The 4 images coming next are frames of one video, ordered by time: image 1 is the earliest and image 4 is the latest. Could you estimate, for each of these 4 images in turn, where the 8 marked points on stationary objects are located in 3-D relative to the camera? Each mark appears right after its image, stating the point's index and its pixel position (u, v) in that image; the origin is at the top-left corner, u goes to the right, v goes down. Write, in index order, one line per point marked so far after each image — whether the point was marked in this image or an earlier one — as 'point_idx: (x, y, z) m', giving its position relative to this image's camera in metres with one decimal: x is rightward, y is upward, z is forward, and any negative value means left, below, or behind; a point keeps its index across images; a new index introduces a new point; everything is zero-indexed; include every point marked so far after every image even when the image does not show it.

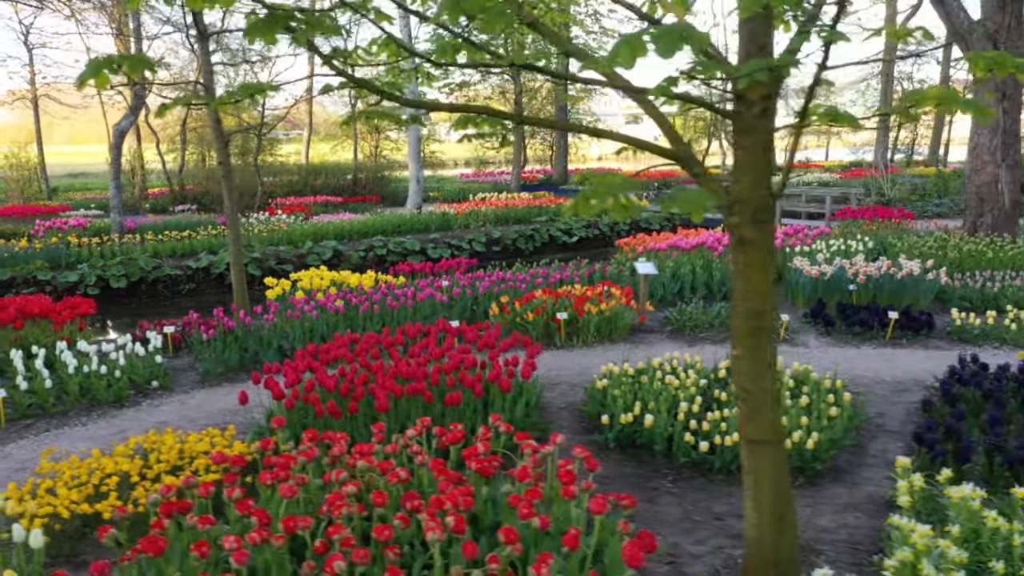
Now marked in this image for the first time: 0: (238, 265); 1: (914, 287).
0: (-2.3, +0.2, +6.9) m
1: (+3.8, 0.0, +7.8) m
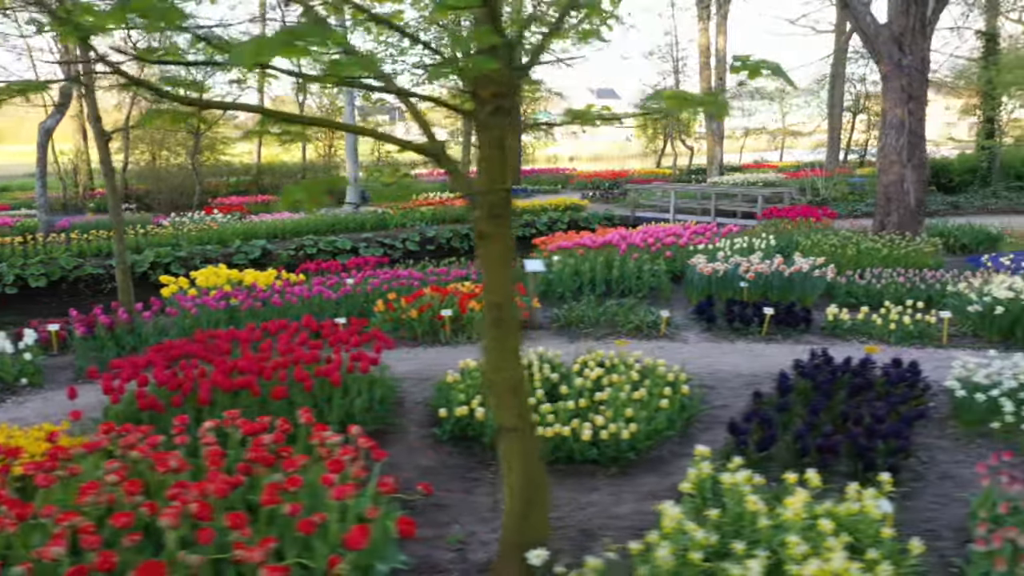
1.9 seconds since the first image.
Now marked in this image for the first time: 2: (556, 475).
0: (-3.3, +0.2, +7.0) m
1: (+2.8, 0.0, +8.0) m
2: (+0.2, -1.0, +4.3) m
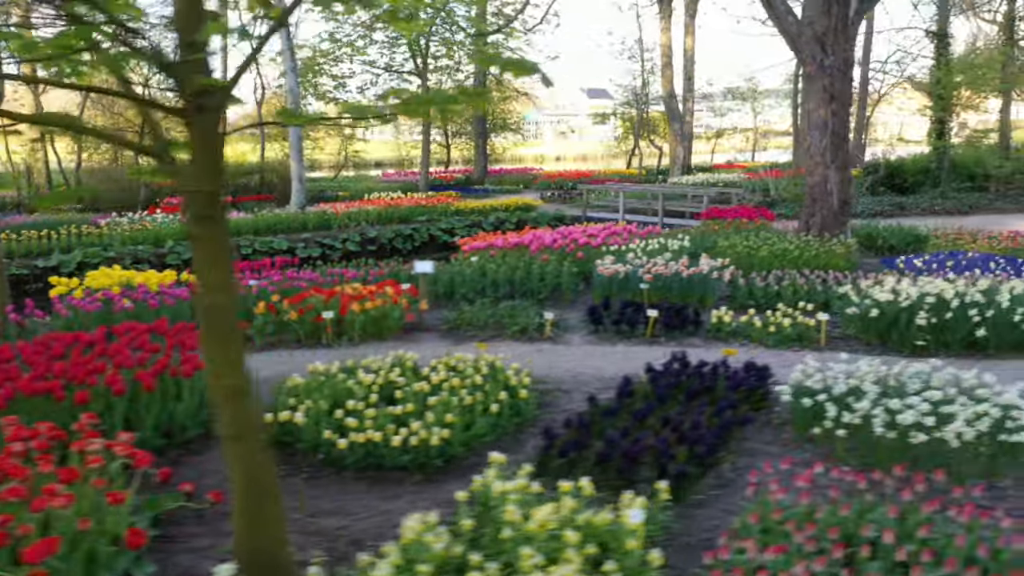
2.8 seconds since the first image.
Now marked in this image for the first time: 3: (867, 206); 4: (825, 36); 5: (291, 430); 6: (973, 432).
0: (-4.3, +0.2, +6.8) m
1: (+1.8, 0.0, +7.9) m
2: (-0.8, -1.0, +4.2) m
3: (+6.9, +1.6, +15.9) m
4: (+3.9, +3.2, +10.3) m
5: (-1.2, -0.8, +4.5) m
6: (+2.2, -0.7, +4.0) m
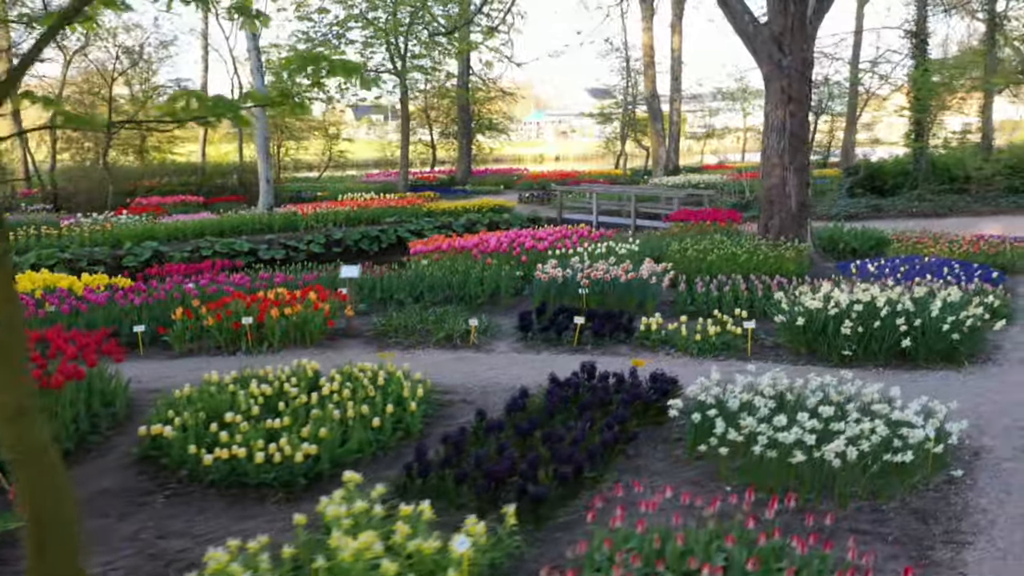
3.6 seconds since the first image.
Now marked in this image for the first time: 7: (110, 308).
0: (-4.9, +0.2, +6.7) m
1: (+1.2, 0.0, +7.7) m
2: (-1.4, -1.0, +4.0) m
3: (+6.3, +1.5, +15.7) m
4: (+3.3, +3.1, +10.1) m
5: (-1.9, -0.8, +4.4) m
6: (+1.6, -0.7, +3.8) m
7: (-3.4, -0.2, +6.9) m
